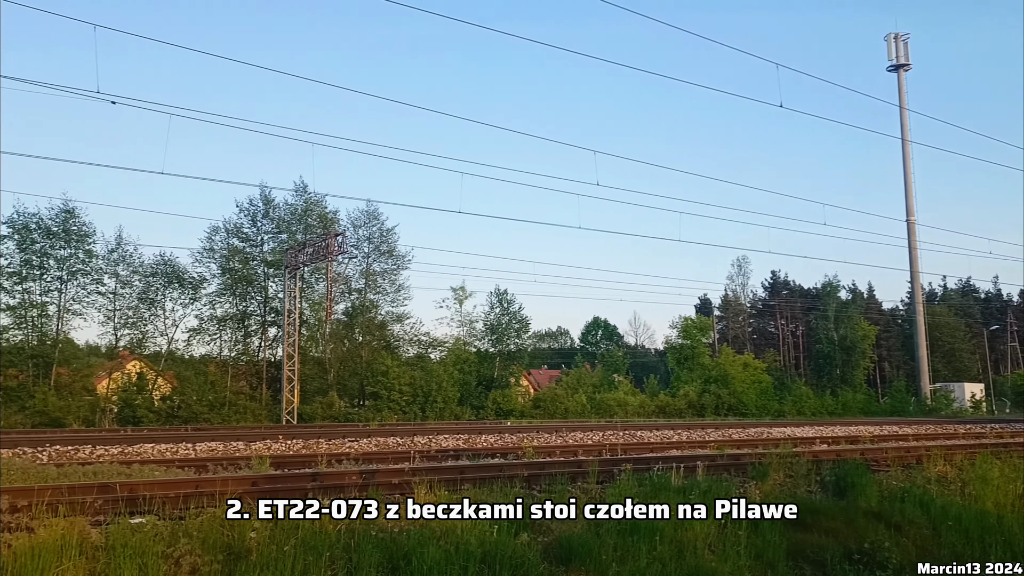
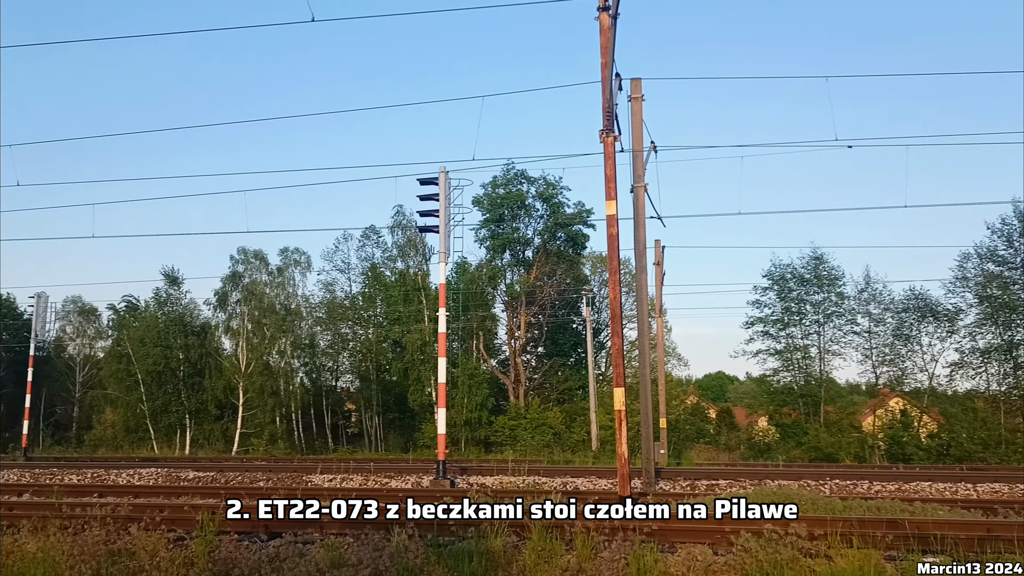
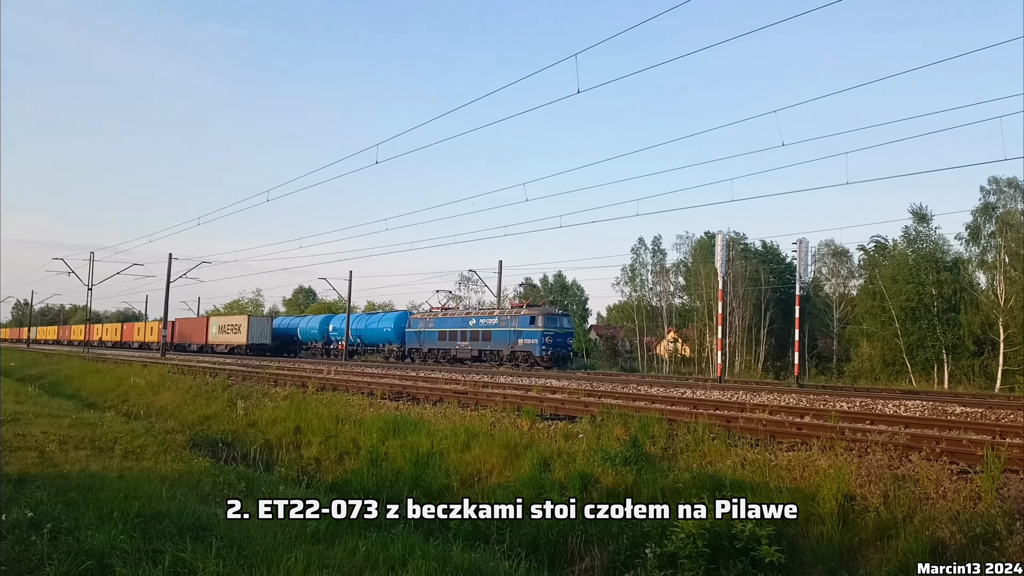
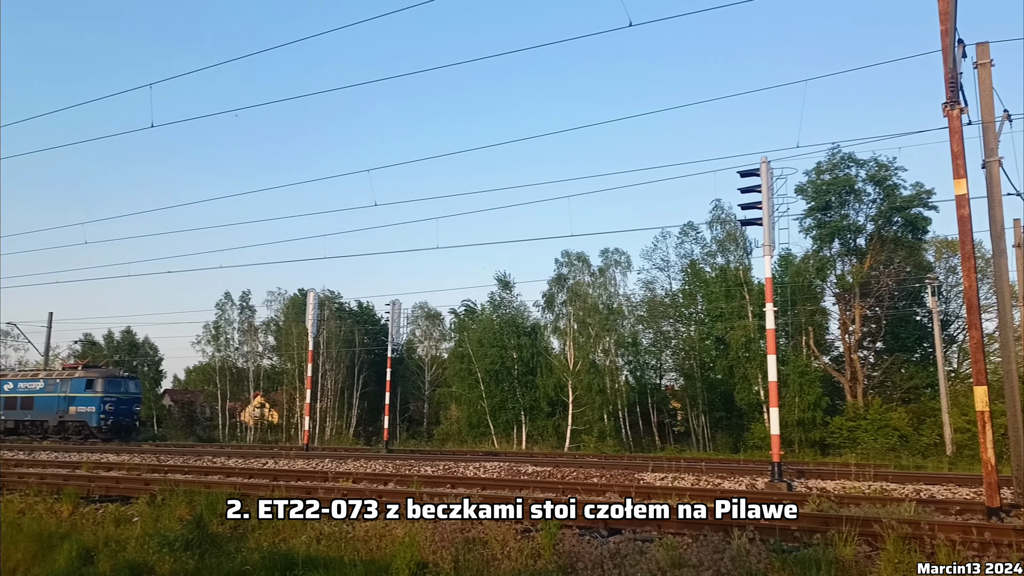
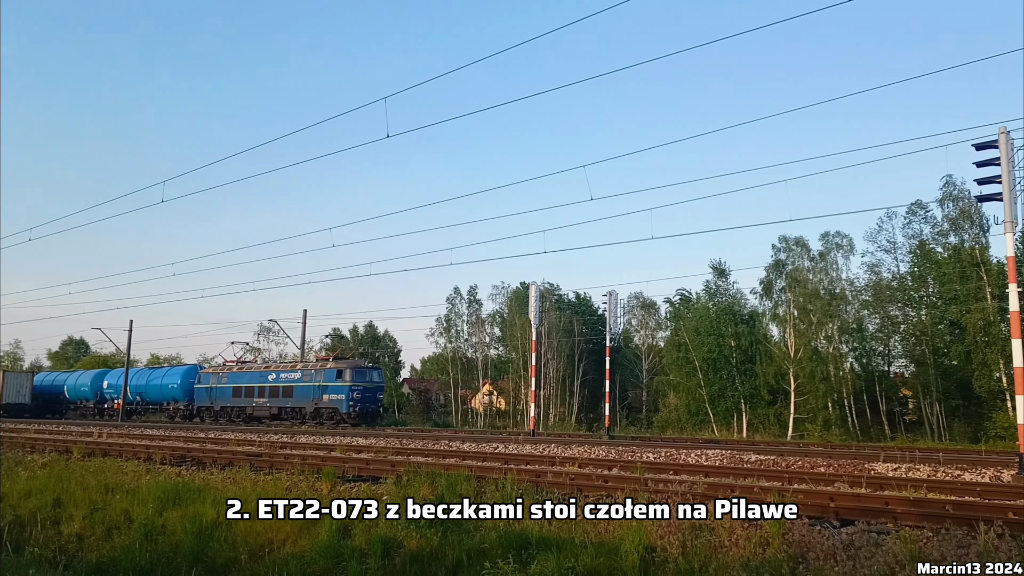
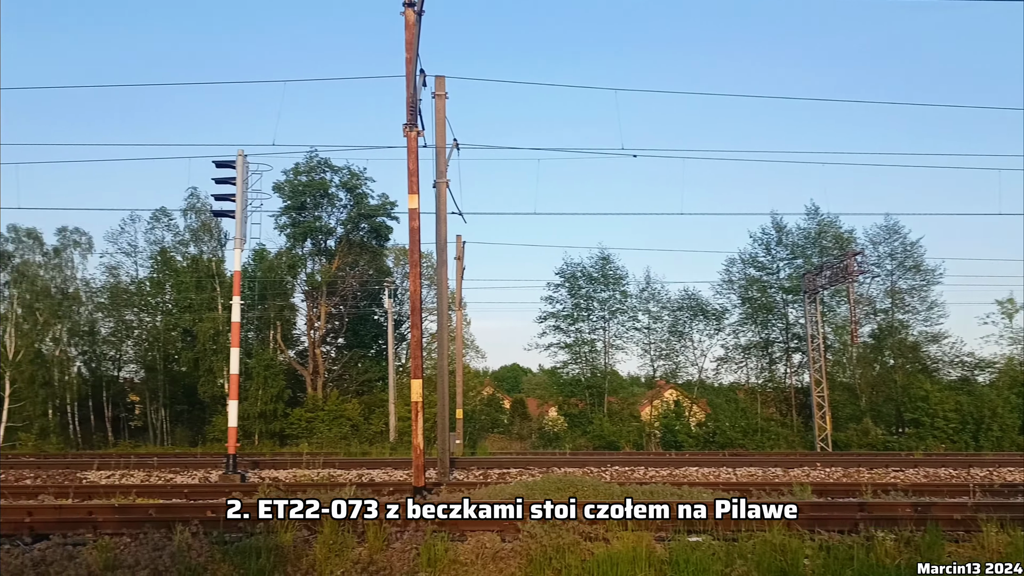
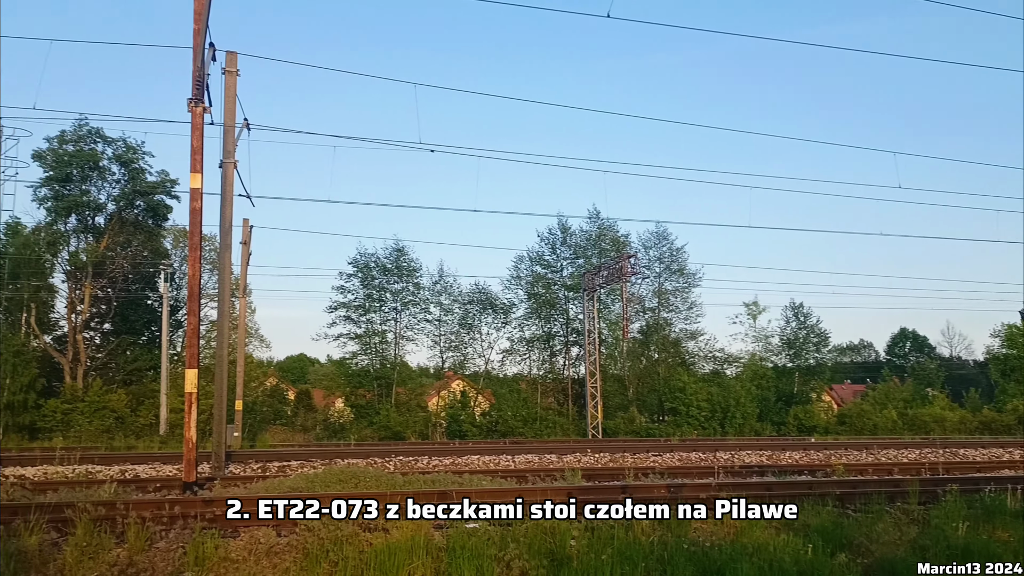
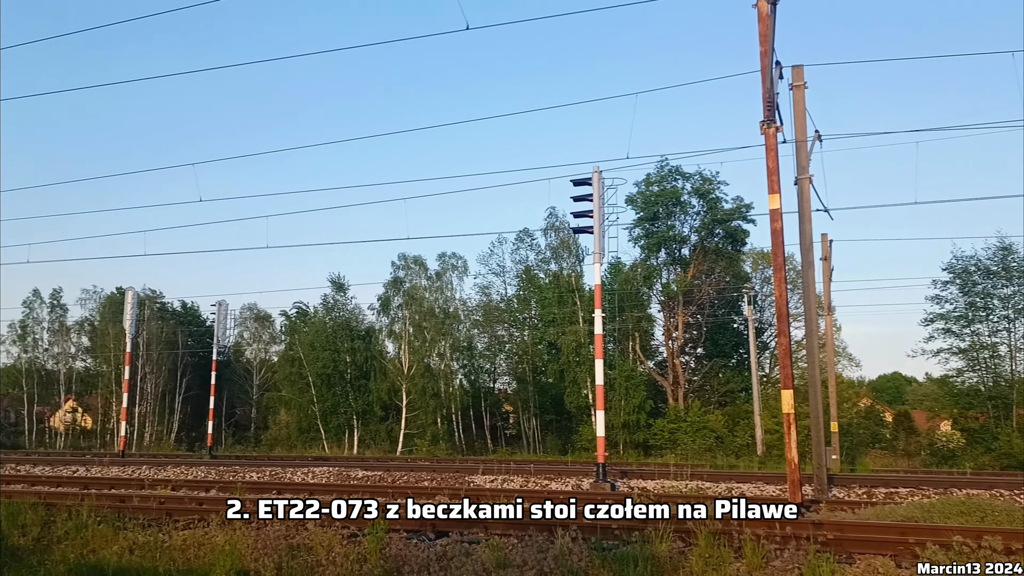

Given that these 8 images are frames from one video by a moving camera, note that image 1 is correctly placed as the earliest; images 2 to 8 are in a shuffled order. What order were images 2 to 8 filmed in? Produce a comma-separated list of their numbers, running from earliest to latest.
7, 6, 2, 8, 4, 5, 3
